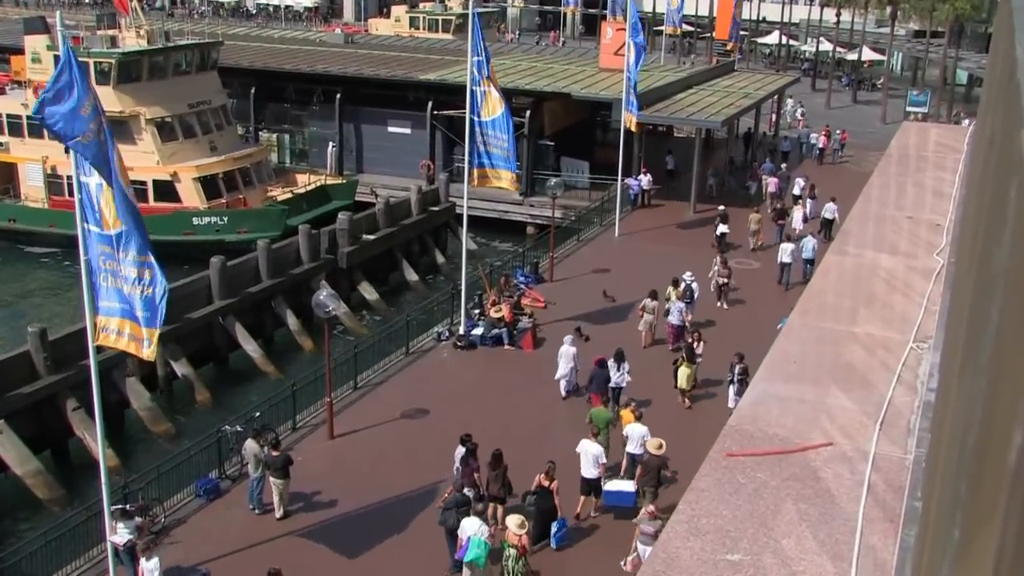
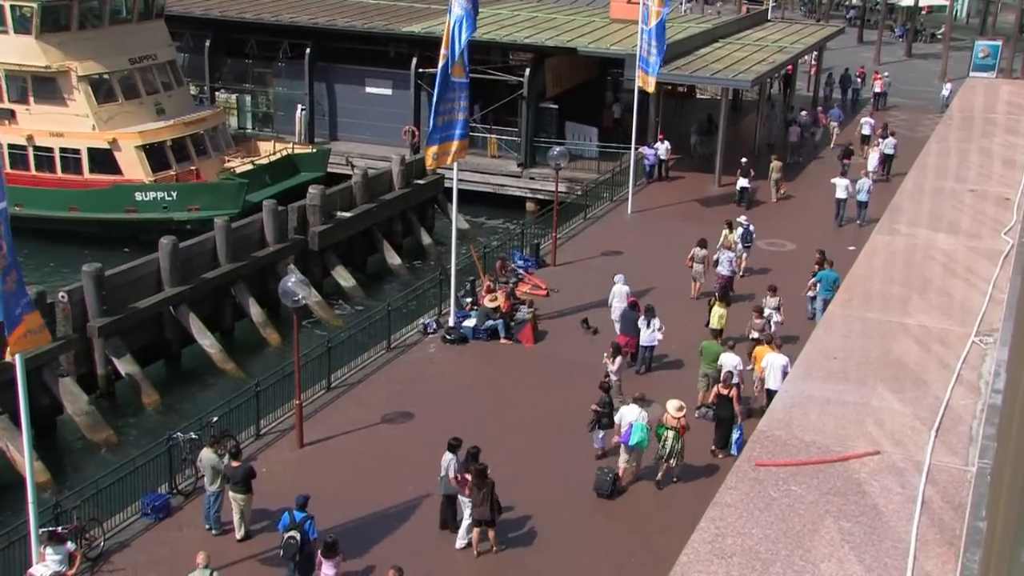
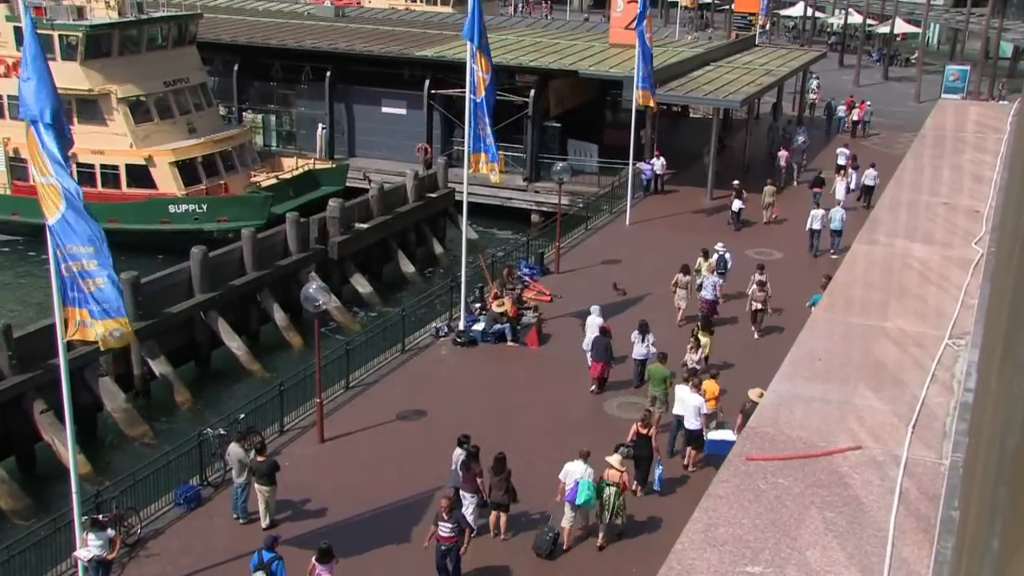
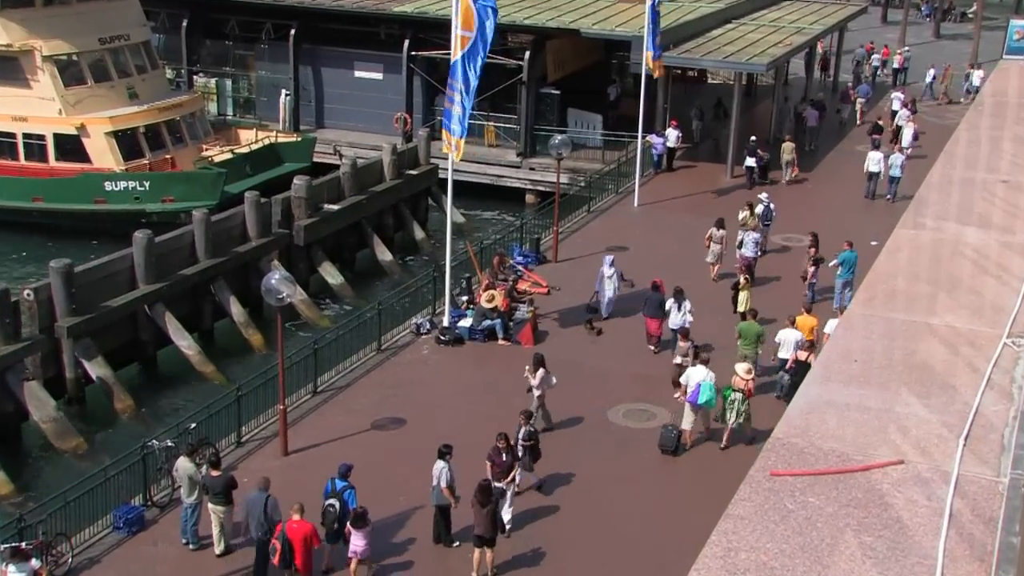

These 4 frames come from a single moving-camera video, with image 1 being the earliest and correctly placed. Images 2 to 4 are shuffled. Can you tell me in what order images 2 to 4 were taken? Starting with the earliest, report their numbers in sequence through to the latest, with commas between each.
3, 2, 4
